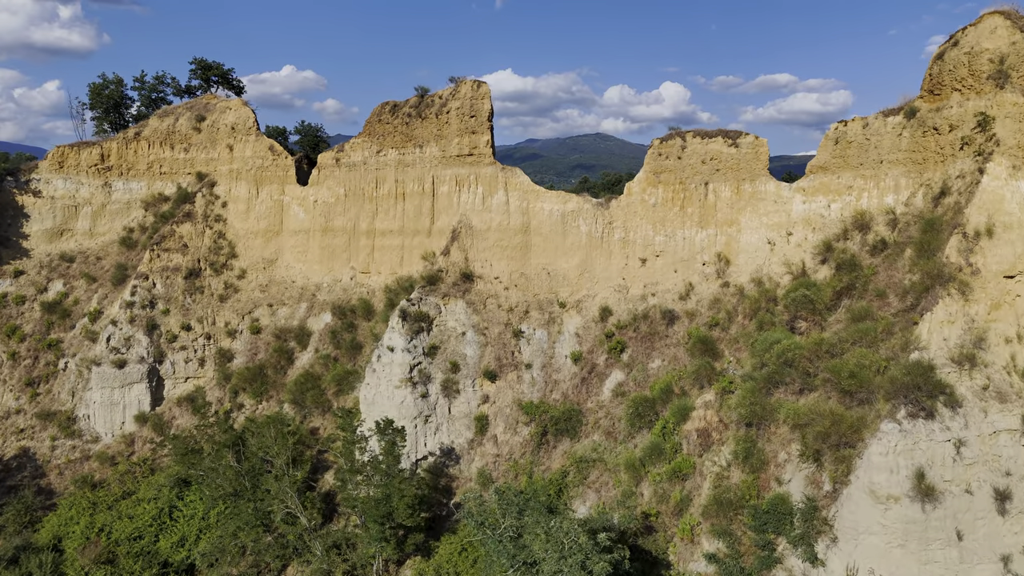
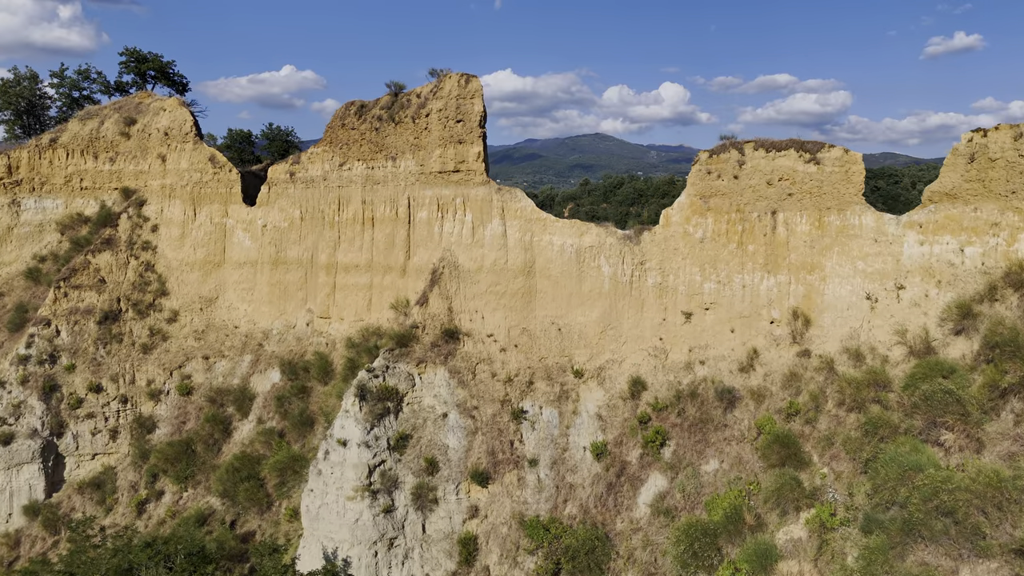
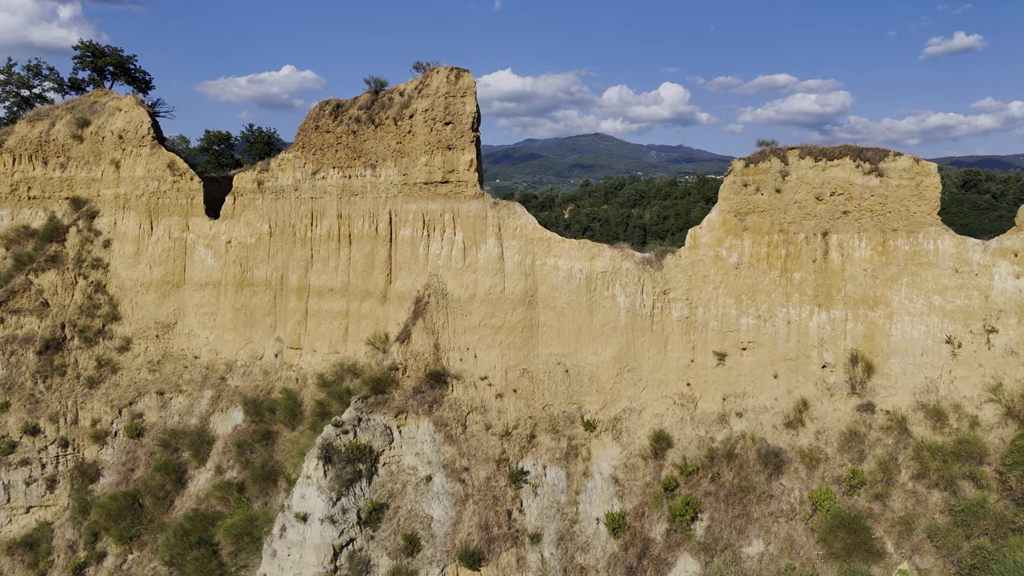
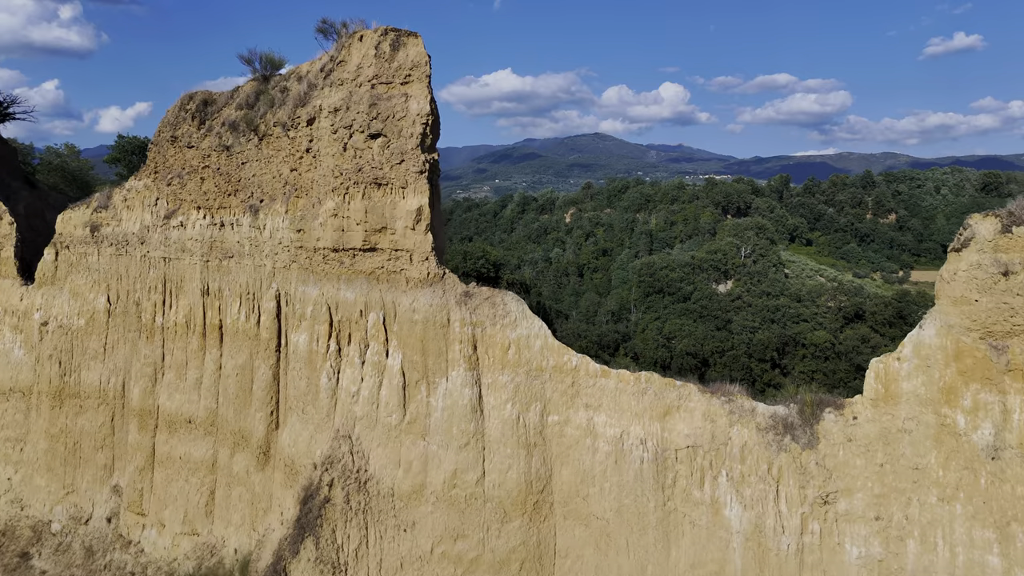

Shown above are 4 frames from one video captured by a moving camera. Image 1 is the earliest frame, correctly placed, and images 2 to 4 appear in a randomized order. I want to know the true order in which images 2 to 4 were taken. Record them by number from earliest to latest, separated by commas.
2, 3, 4
